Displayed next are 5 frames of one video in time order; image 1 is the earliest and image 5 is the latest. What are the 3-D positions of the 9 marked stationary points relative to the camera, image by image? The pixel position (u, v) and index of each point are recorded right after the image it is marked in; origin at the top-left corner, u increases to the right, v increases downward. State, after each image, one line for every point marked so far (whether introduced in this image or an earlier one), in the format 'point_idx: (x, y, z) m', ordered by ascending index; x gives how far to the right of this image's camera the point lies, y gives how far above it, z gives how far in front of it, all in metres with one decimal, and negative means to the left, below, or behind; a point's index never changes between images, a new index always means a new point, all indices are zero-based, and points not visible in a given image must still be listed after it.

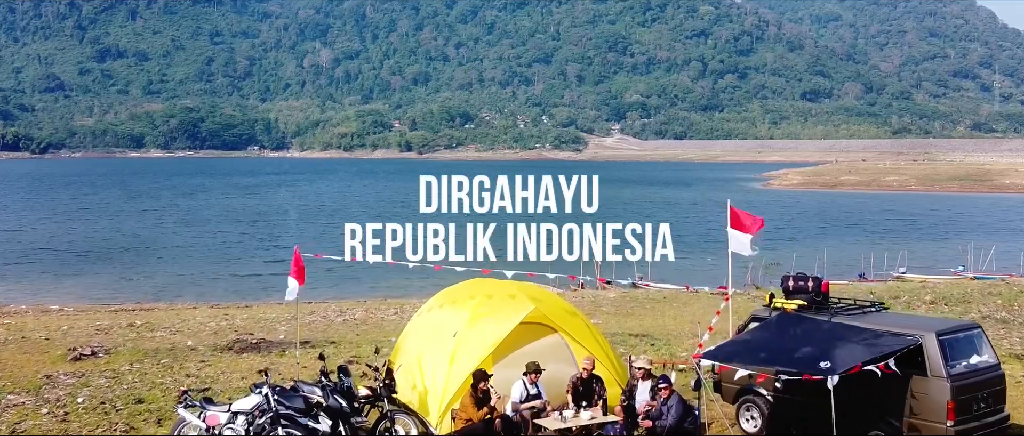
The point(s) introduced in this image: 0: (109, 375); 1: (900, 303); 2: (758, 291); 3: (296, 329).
0: (-4.0, -1.6, +9.5) m
1: (+6.4, -1.4, +15.7) m
2: (+4.8, -1.5, +18.5) m
3: (-2.9, -1.5, +12.6) m
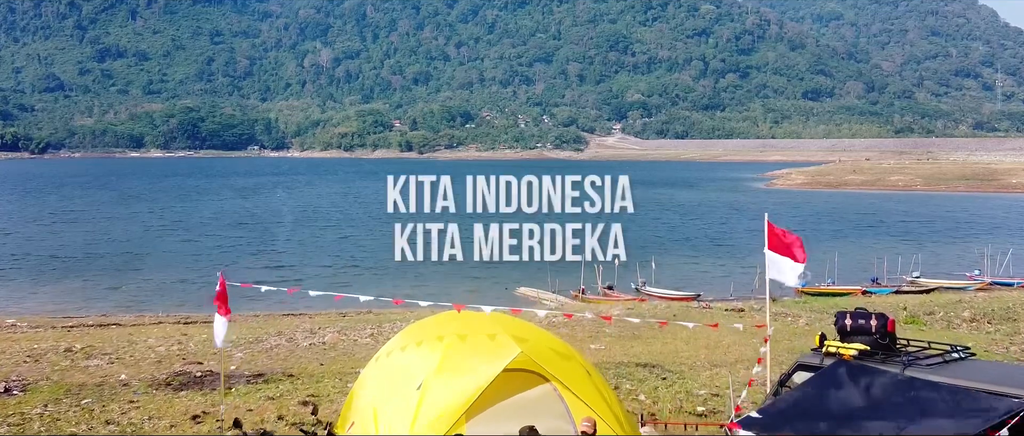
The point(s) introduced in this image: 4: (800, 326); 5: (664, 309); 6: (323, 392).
0: (-4.2, -1.7, +7.9) m
1: (+6.3, -1.5, +14.1) m
2: (+4.7, -1.6, +17.0) m
3: (-3.0, -1.6, +11.0) m
4: (+4.4, -1.7, +14.5) m
5: (+2.7, -1.6, +16.6) m
6: (-1.7, -1.6, +8.8) m
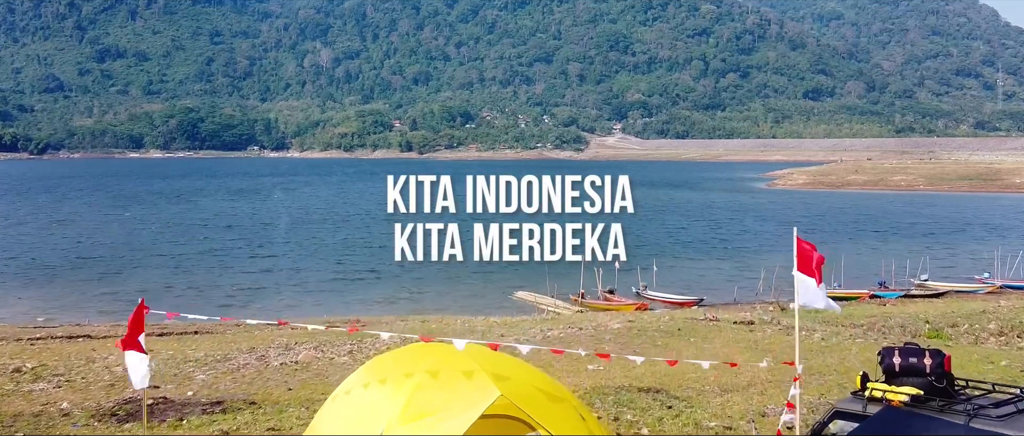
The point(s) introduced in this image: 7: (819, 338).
0: (-4.3, -1.8, +6.9) m
1: (+6.2, -1.6, +13.1) m
2: (+4.6, -1.7, +16.0) m
3: (-3.1, -1.7, +10.0) m
4: (+4.3, -1.8, +13.5) m
5: (+2.6, -1.7, +15.6) m
6: (-1.9, -1.7, +7.8) m
7: (+4.4, -1.7, +13.6) m
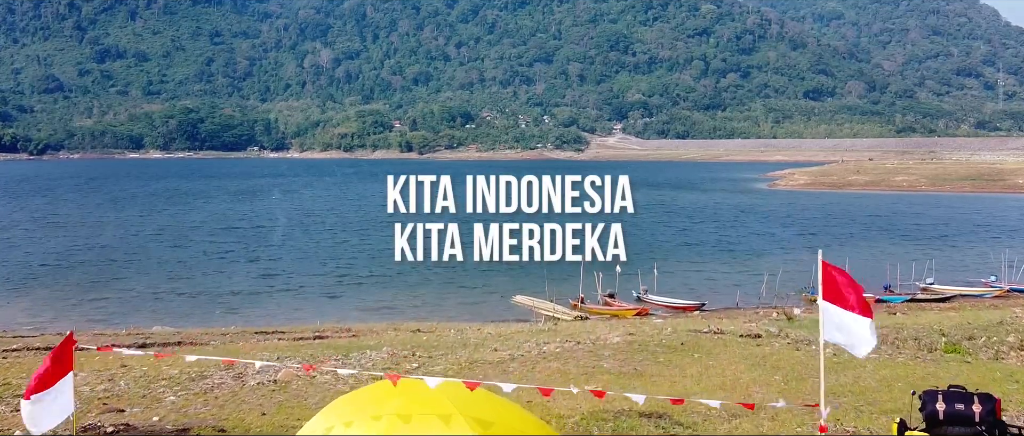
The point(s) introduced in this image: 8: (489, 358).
0: (-4.3, -1.9, +6.3) m
1: (+6.2, -1.7, +12.4) m
2: (+4.5, -1.8, +15.3) m
3: (-3.2, -1.8, +9.4) m
4: (+4.3, -1.9, +12.9) m
5: (+2.5, -1.8, +14.9) m
6: (-1.9, -1.8, +7.2) m
7: (+4.4, -1.8, +13.0) m
8: (-0.4, -2.1, +13.6) m
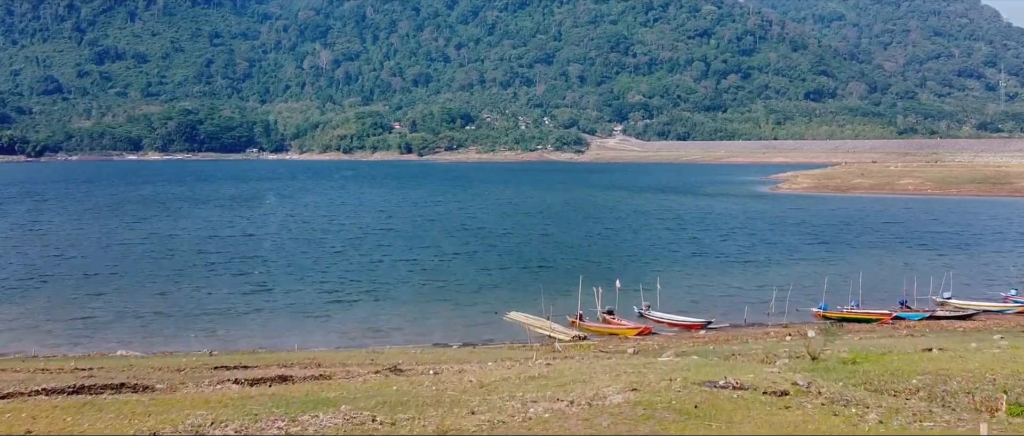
0: (-4.6, -2.3, +4.4) m
1: (+5.9, -2.1, +10.5) m
2: (+4.3, -2.2, +13.4) m
3: (-3.4, -2.2, +7.5) m
4: (+4.0, -2.3, +11.0) m
5: (+2.3, -2.2, +13.0) m
6: (-2.1, -2.2, +5.3) m
7: (+4.2, -2.2, +11.1) m
8: (-0.6, -2.5, +11.7) m
